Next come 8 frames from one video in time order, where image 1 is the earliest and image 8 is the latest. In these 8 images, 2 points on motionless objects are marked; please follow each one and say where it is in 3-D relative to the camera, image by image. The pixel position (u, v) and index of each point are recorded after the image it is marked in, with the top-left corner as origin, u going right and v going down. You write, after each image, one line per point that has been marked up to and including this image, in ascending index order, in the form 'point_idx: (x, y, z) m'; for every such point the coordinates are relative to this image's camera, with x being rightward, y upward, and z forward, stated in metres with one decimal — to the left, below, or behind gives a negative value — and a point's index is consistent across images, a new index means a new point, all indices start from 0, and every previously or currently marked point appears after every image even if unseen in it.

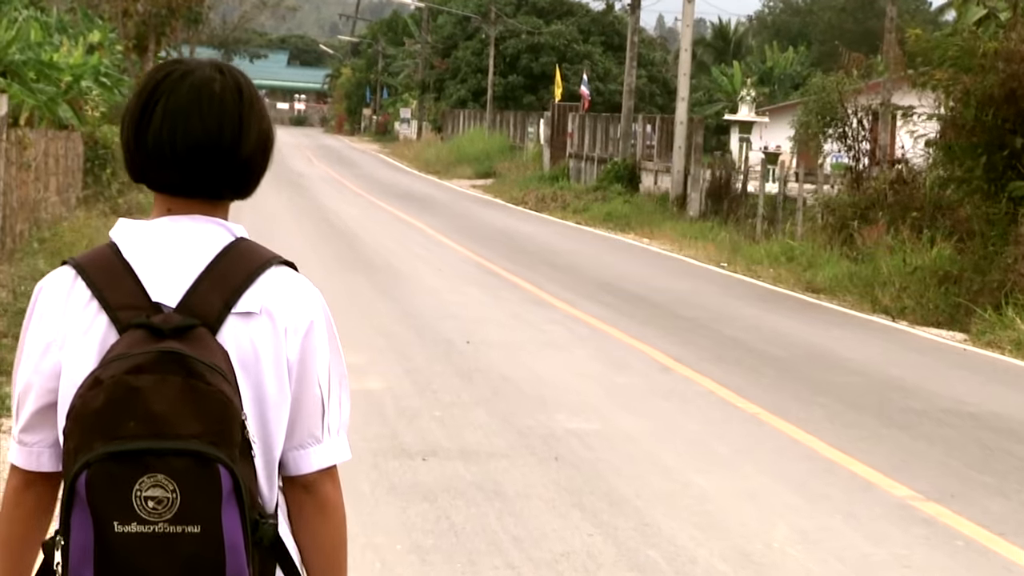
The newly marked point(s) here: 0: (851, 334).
0: (+3.2, -0.4, +11.9) m
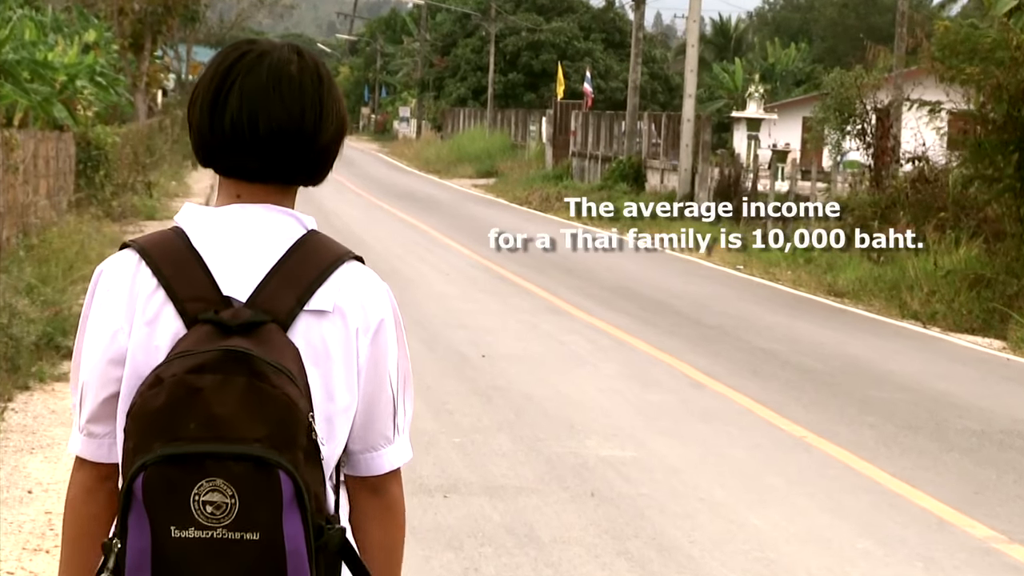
0: (+3.4, -0.5, +11.2) m
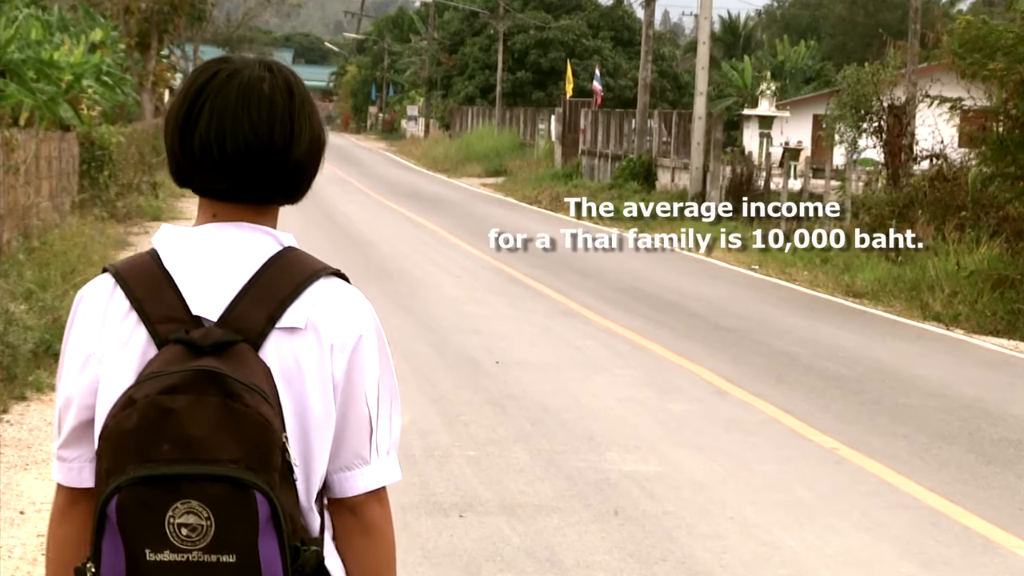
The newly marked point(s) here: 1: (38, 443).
0: (+3.5, -0.5, +10.8) m
1: (-2.6, -0.8, +6.7) m
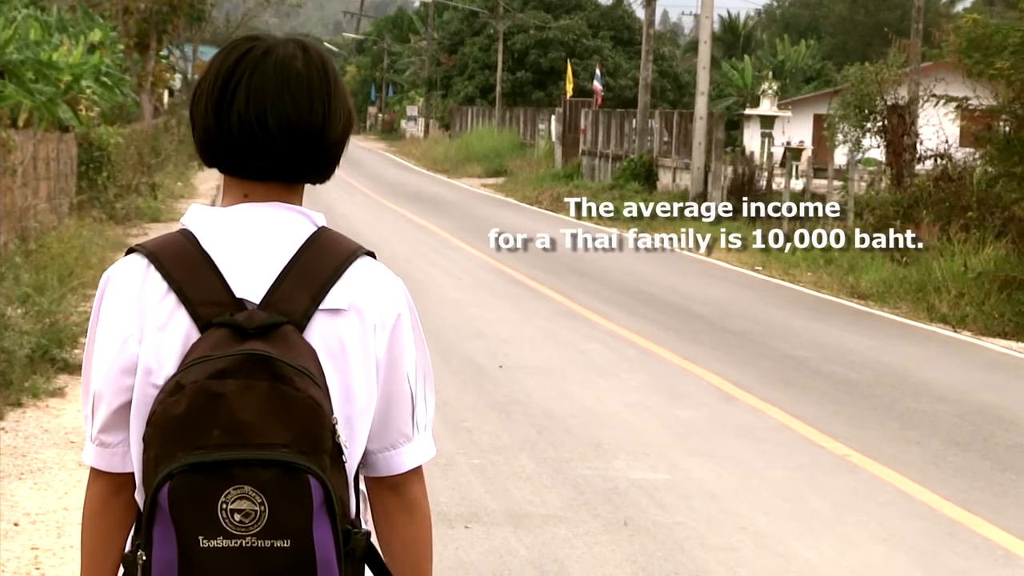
0: (+3.5, -0.5, +10.7) m
1: (-2.5, -0.9, +6.5) m
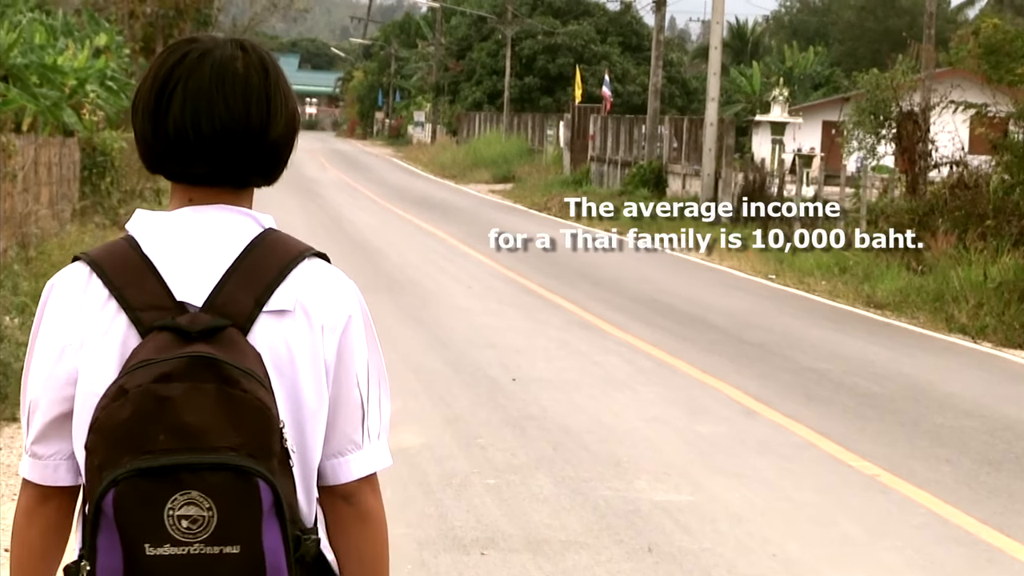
0: (+3.6, -0.6, +10.4) m
1: (-2.4, -0.9, +6.3) m
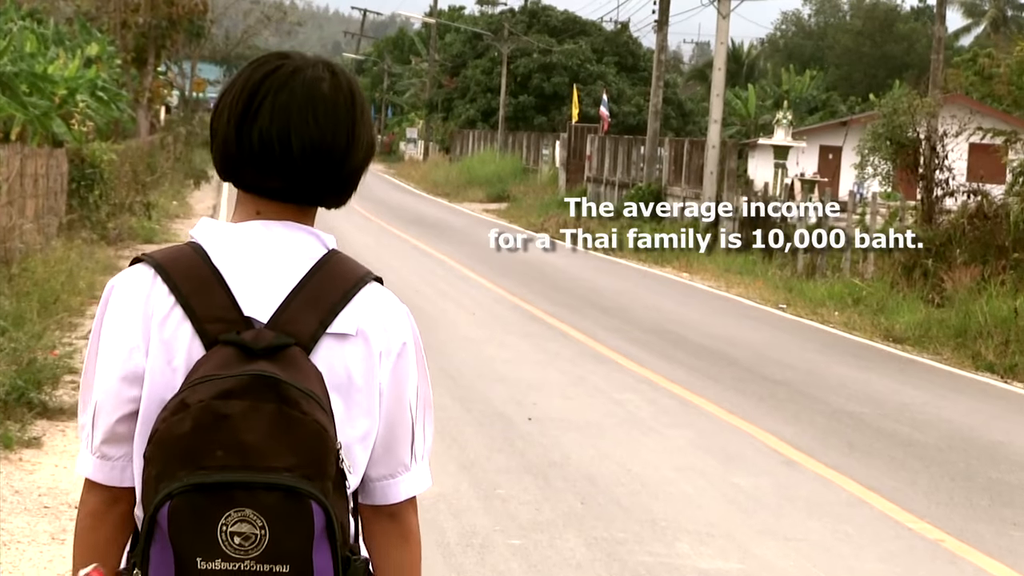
0: (+3.7, -0.9, +9.8) m
1: (-2.3, -1.1, +5.6) m
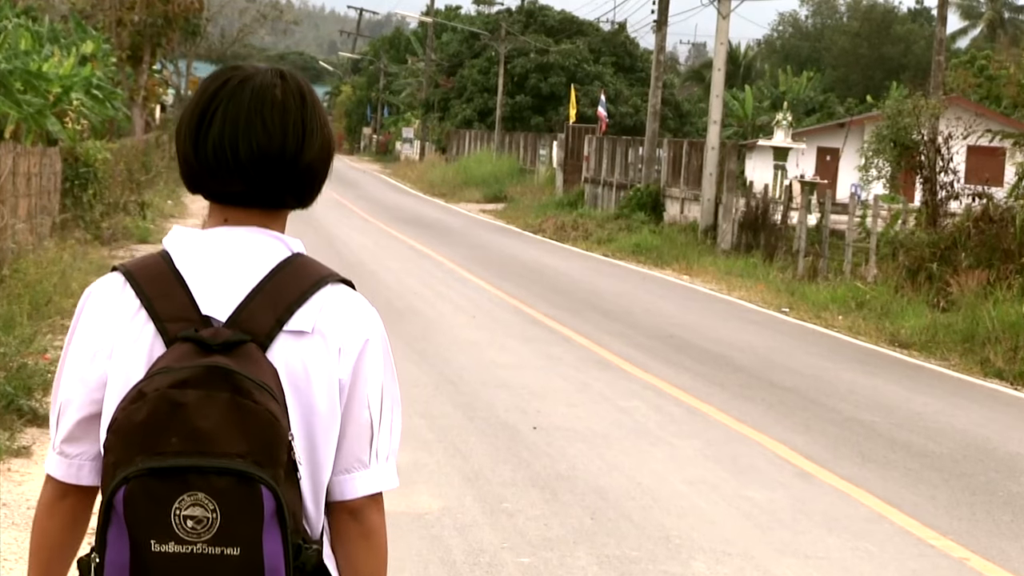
0: (+3.7, -1.0, +9.6) m
1: (-2.3, -1.1, +5.4) m
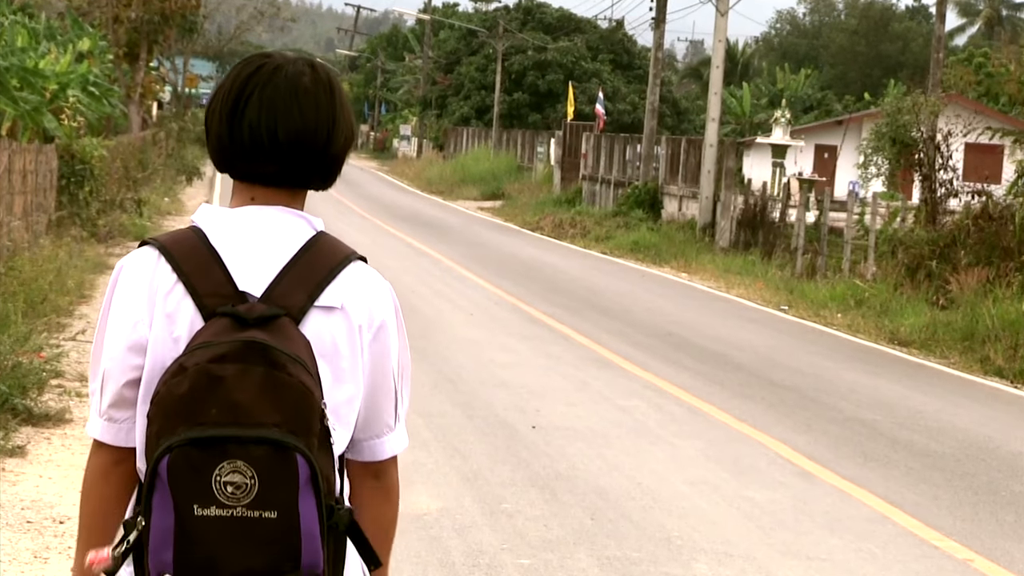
0: (+3.7, -1.0, +9.5) m
1: (-2.3, -1.1, +5.3) m
